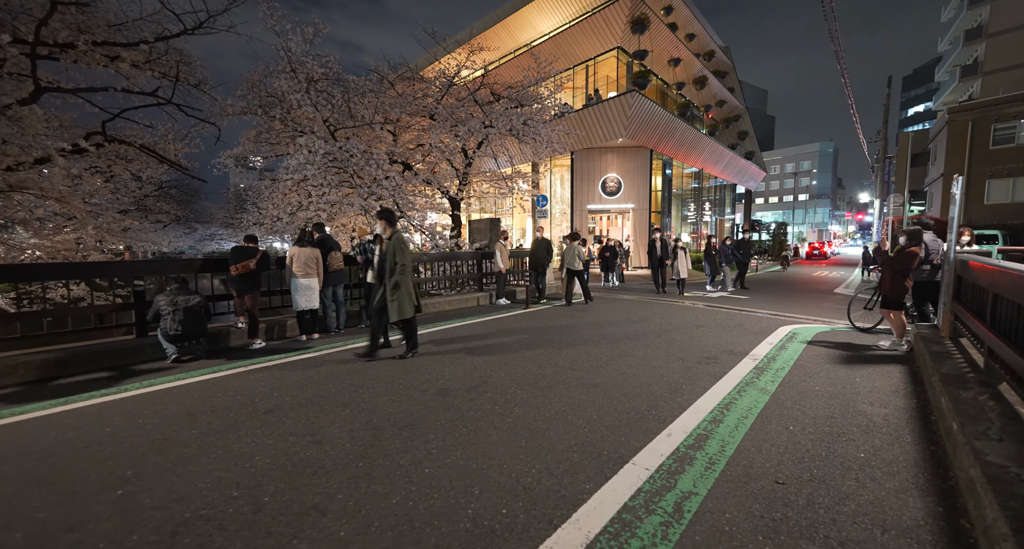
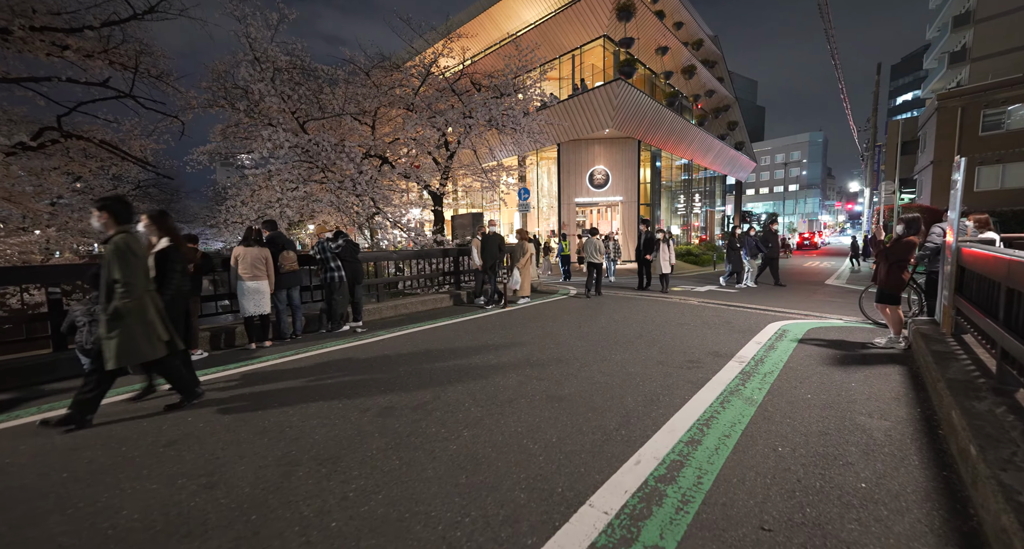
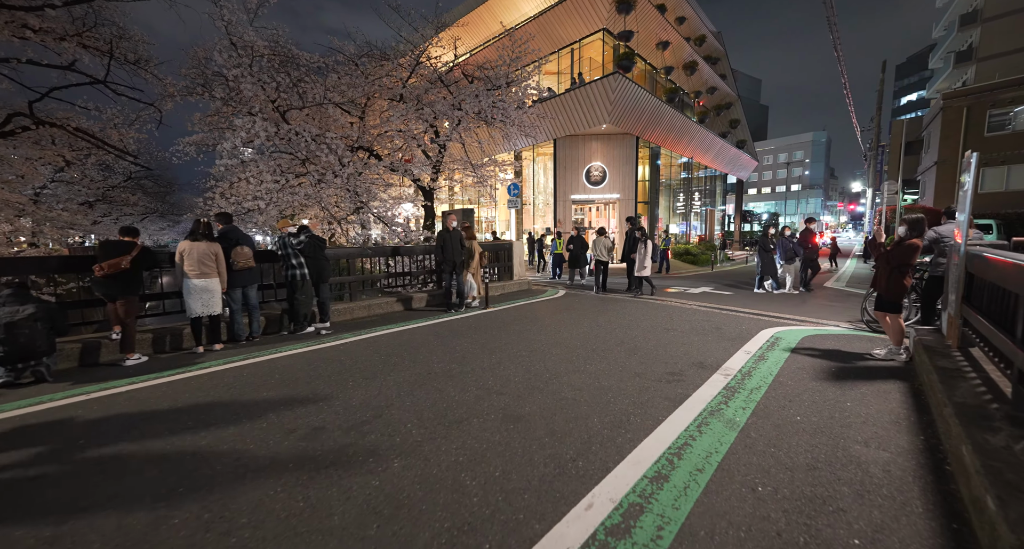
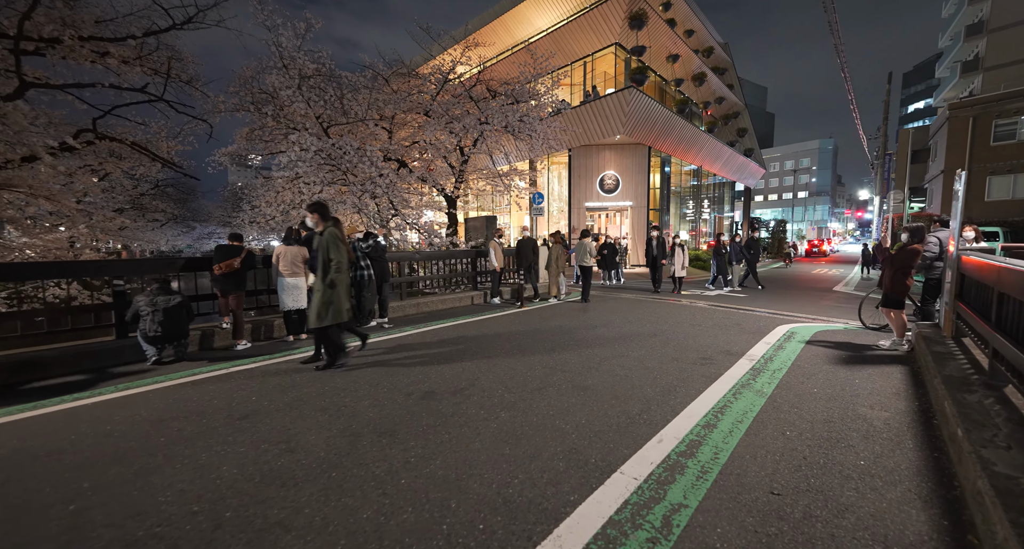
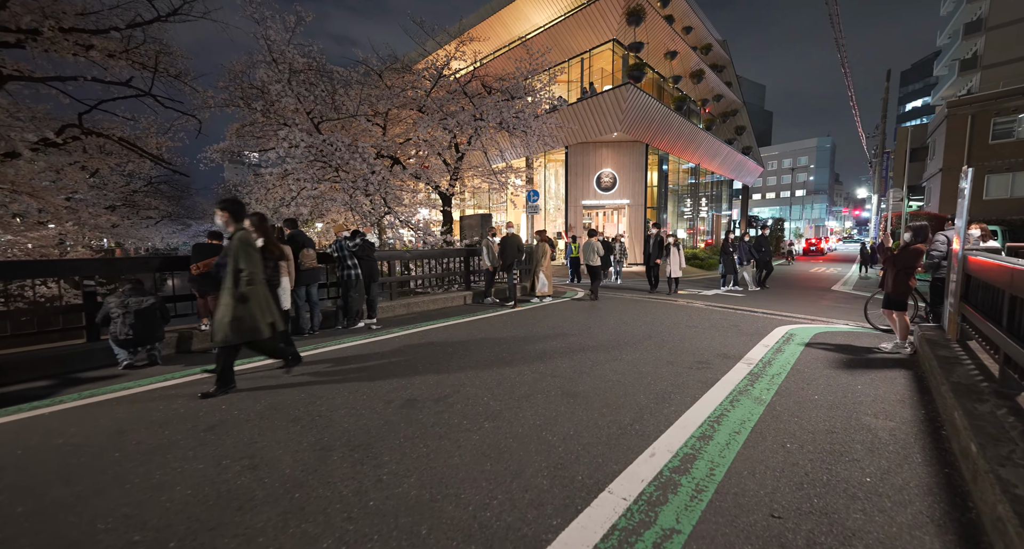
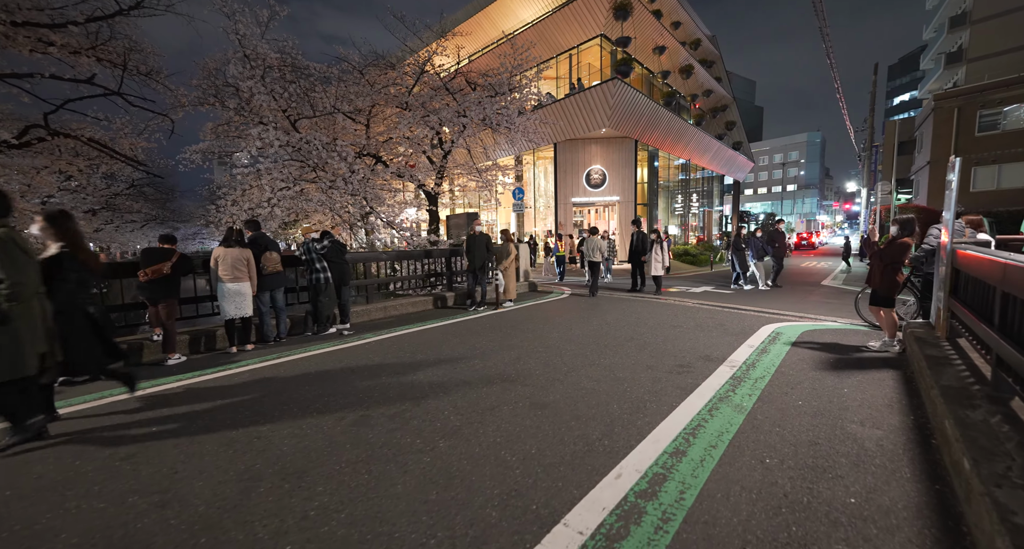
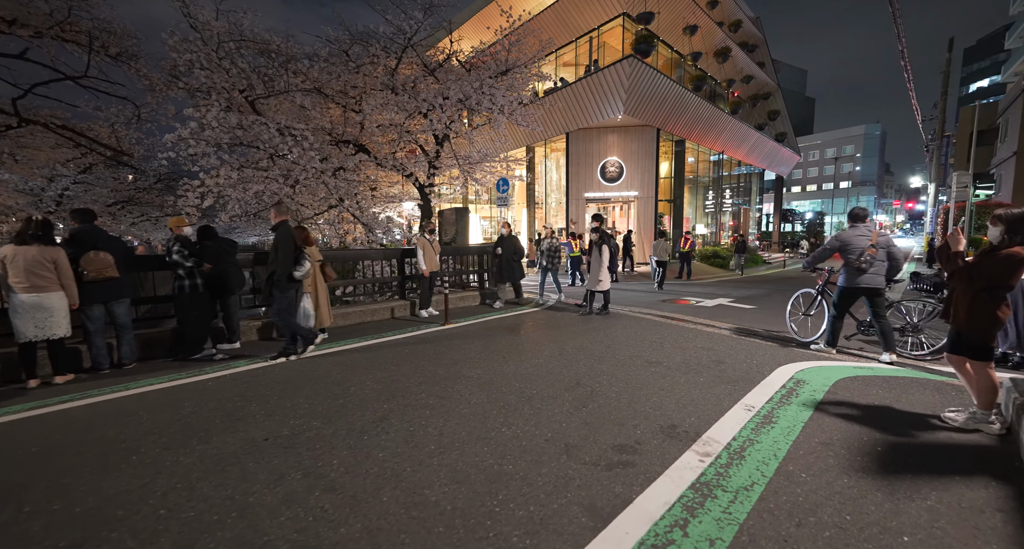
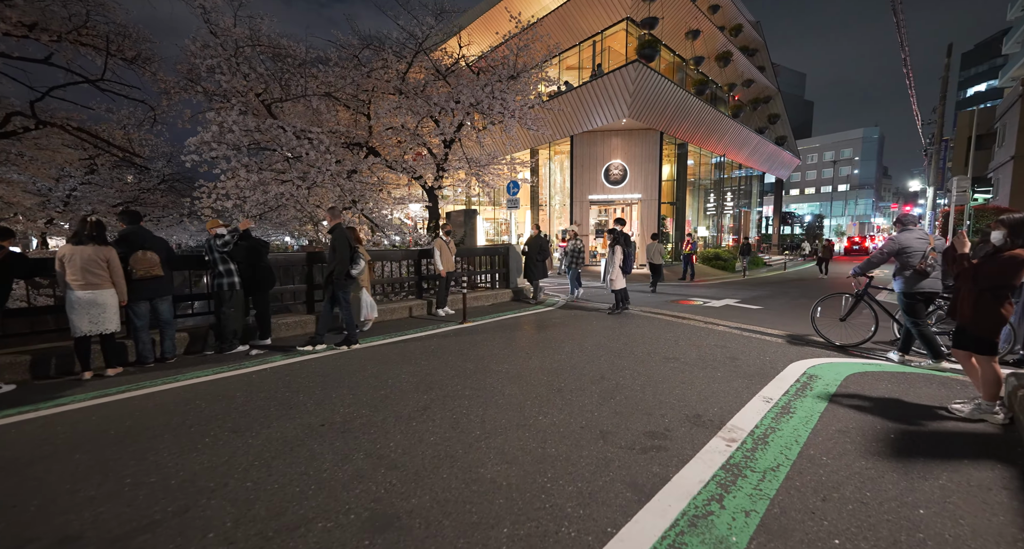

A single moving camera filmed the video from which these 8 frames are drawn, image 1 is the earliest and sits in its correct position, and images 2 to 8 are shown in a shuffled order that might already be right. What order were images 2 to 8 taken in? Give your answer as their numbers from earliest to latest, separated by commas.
4, 5, 2, 6, 3, 8, 7
